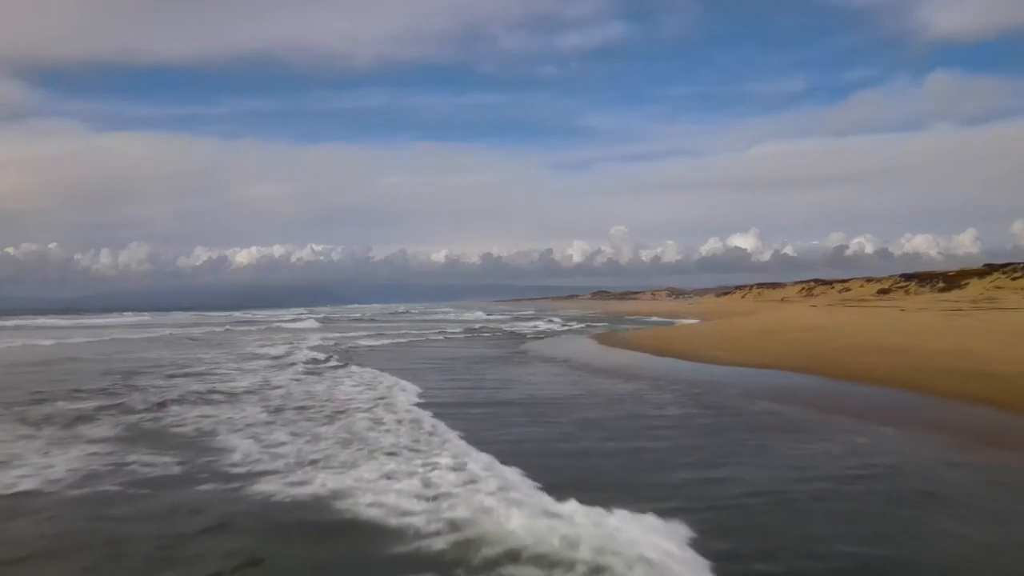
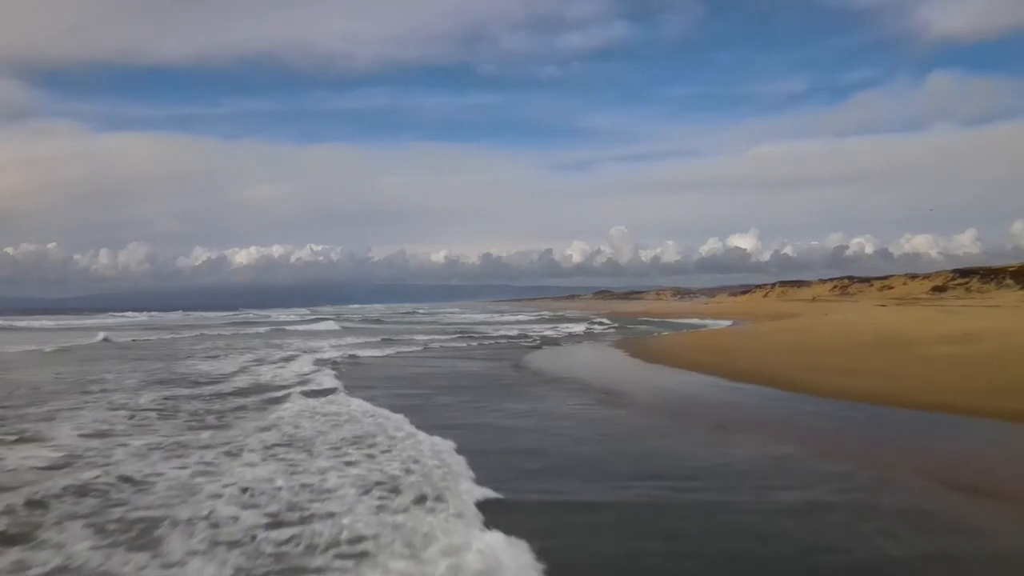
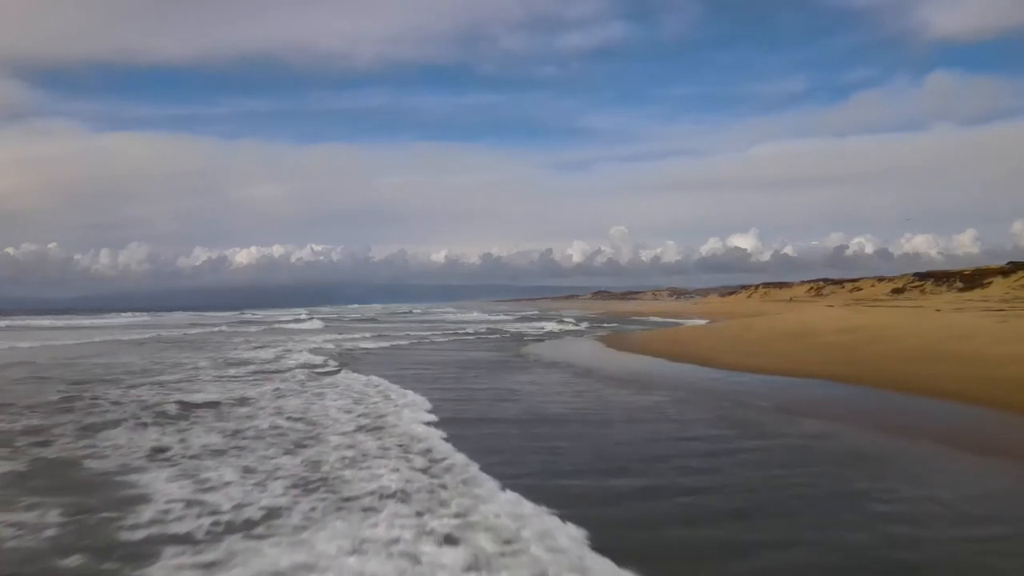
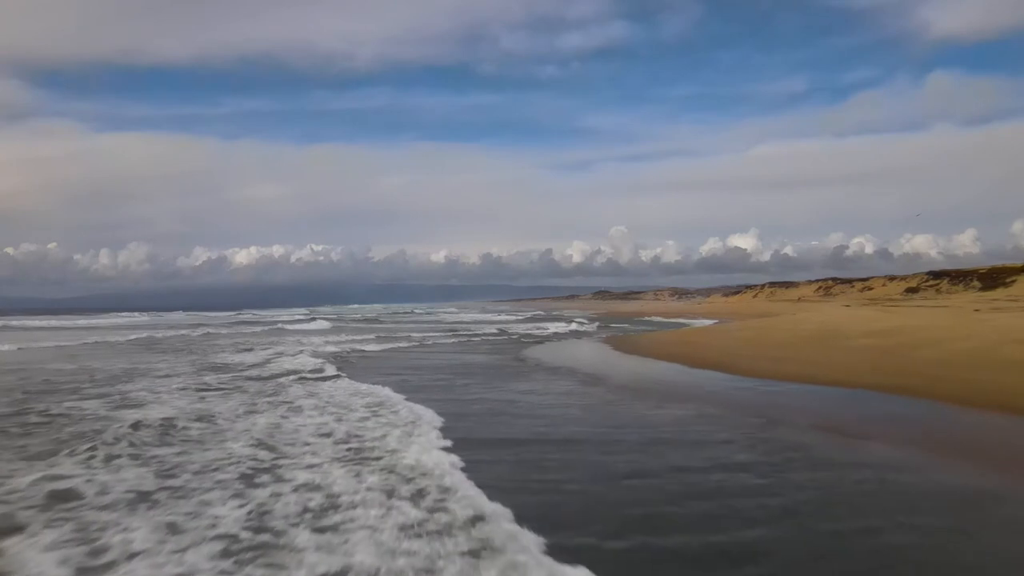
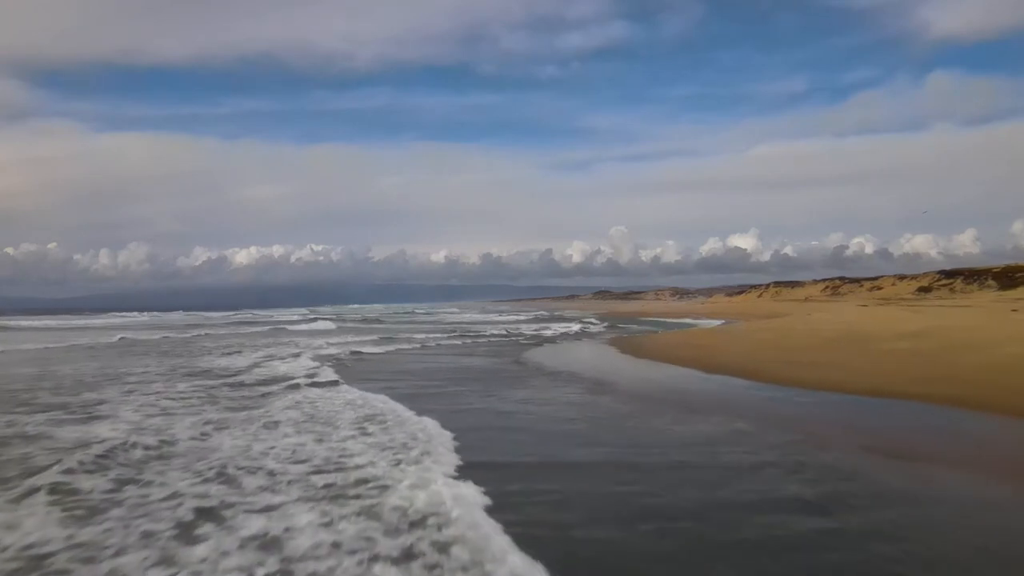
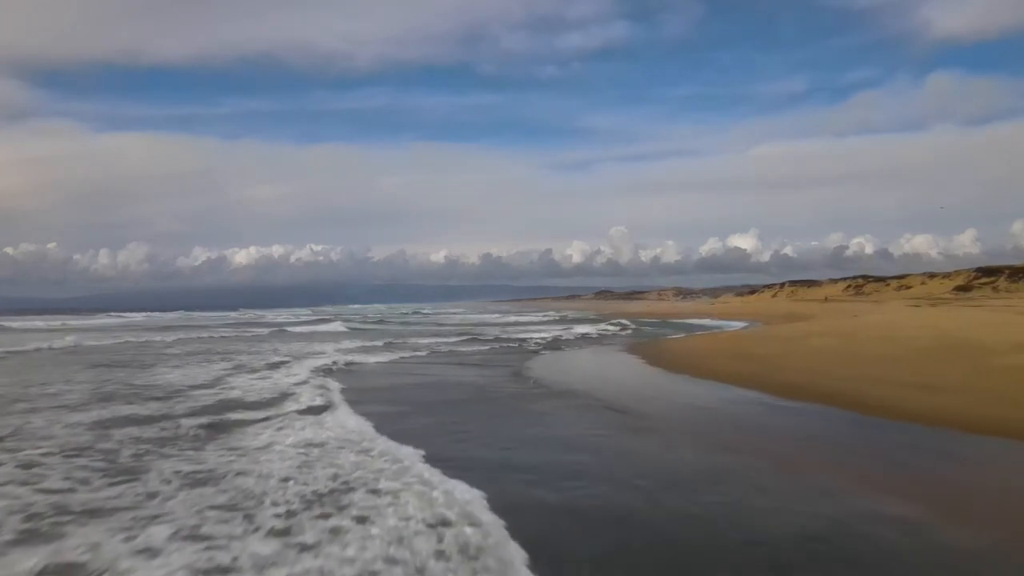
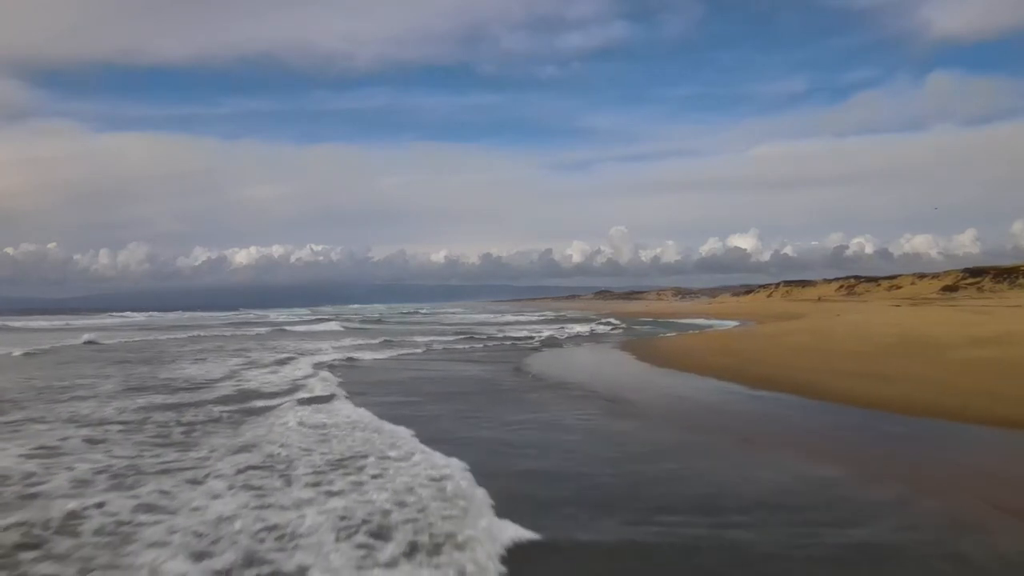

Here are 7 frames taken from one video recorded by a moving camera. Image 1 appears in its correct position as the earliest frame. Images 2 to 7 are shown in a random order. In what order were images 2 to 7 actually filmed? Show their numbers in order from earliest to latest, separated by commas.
3, 4, 5, 2, 7, 6
